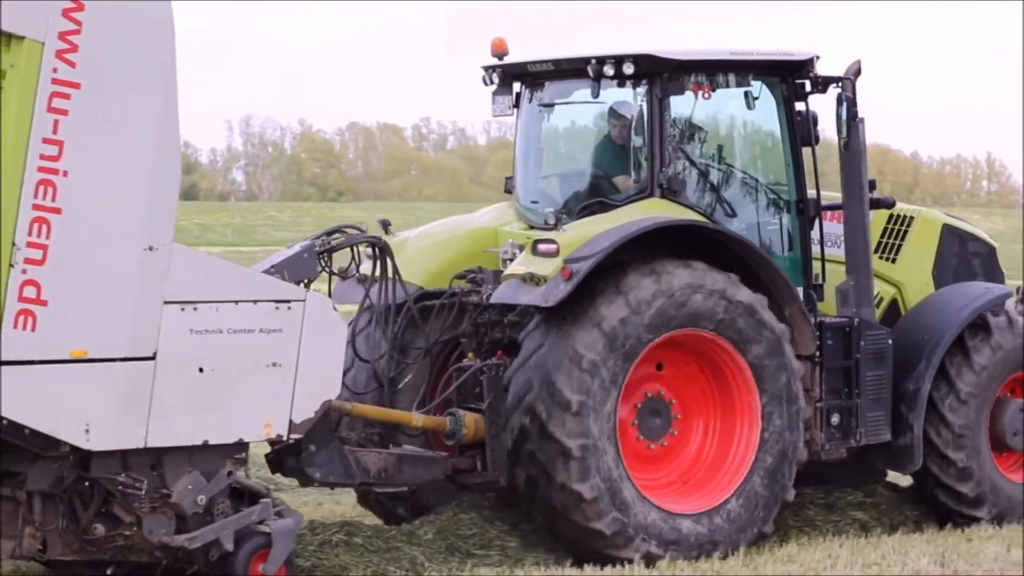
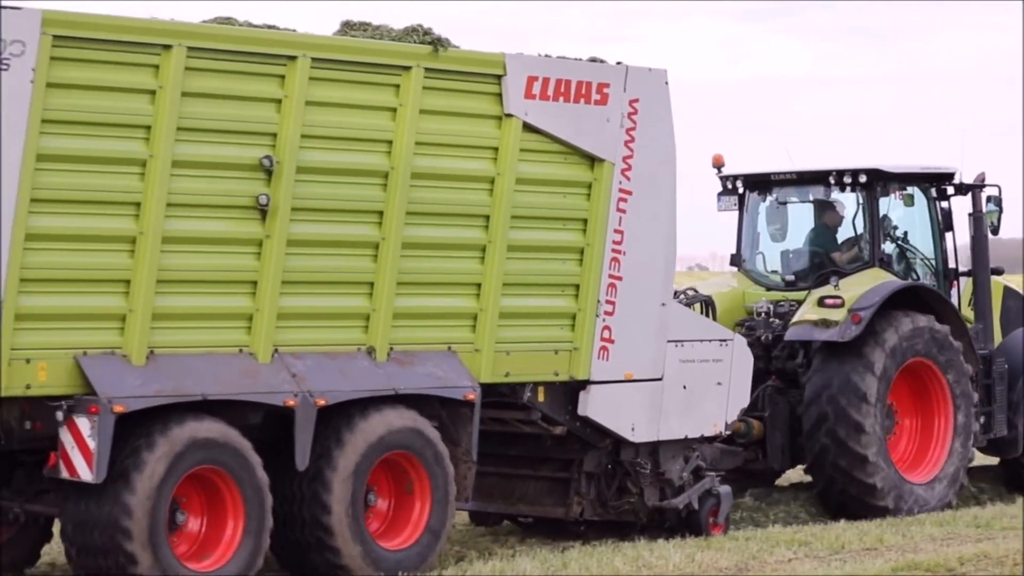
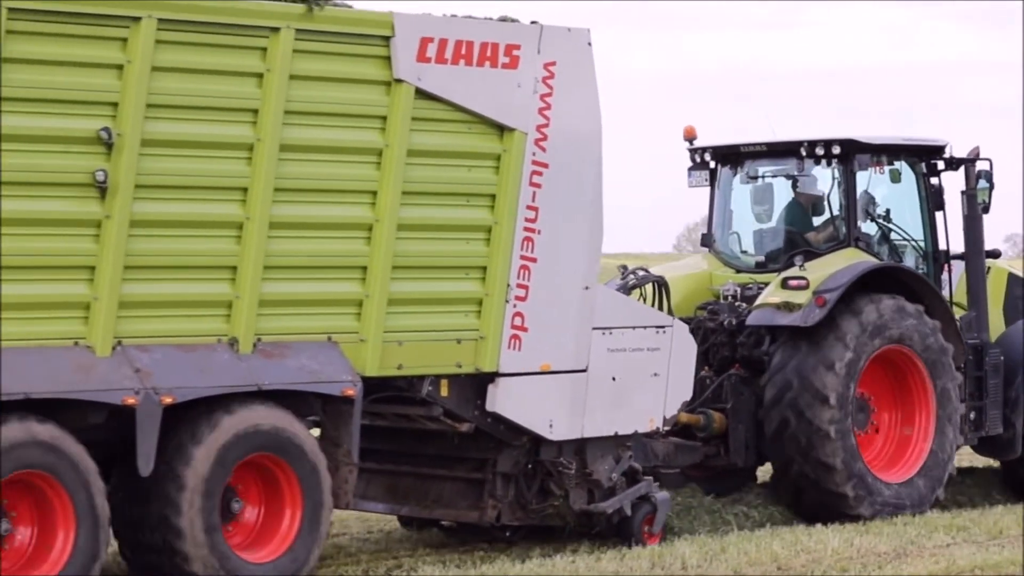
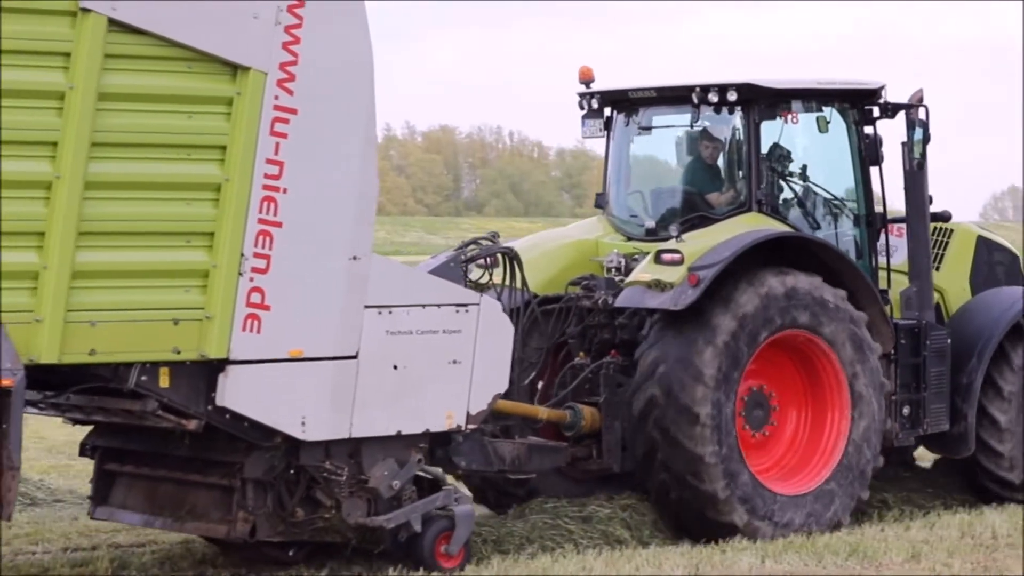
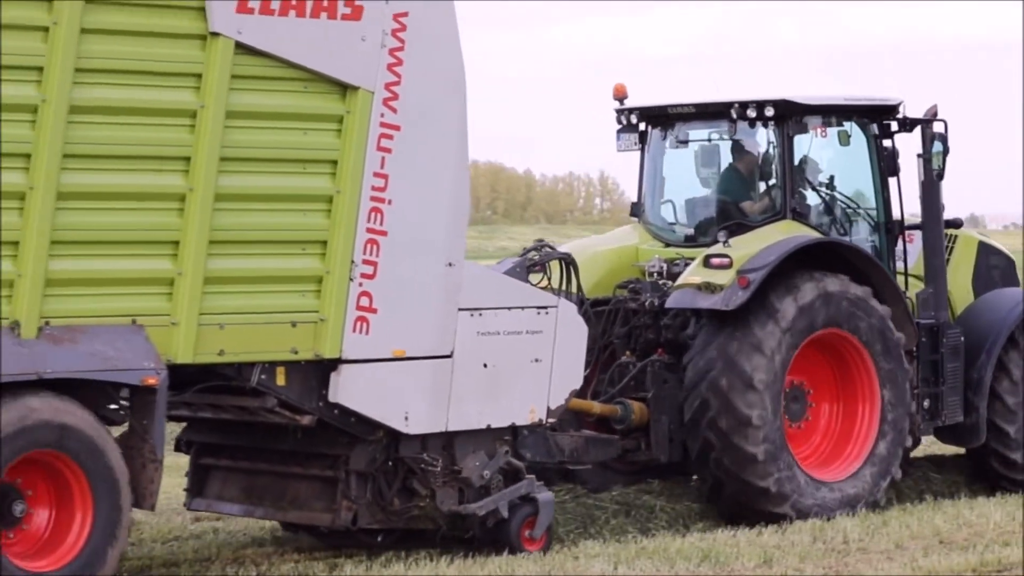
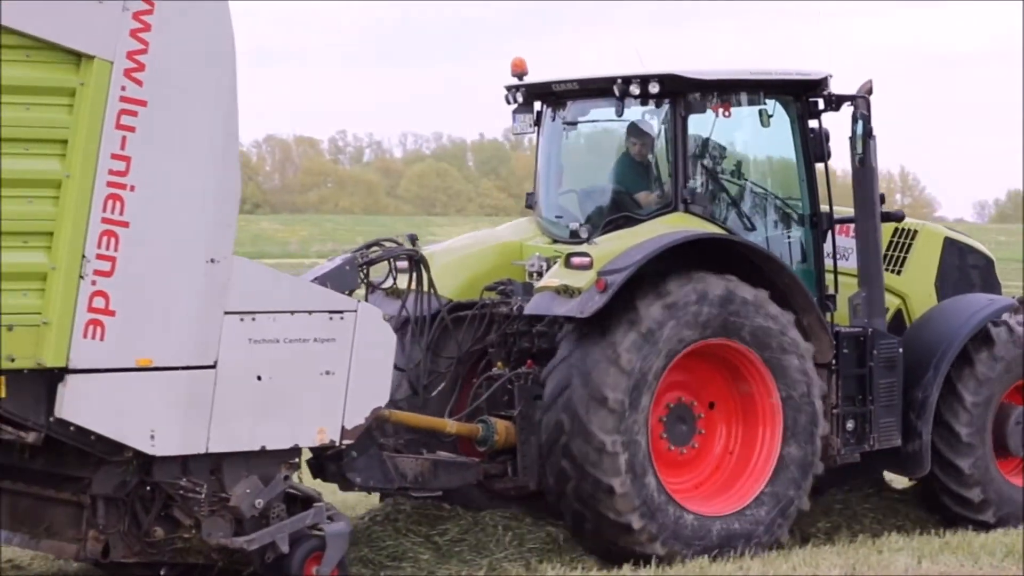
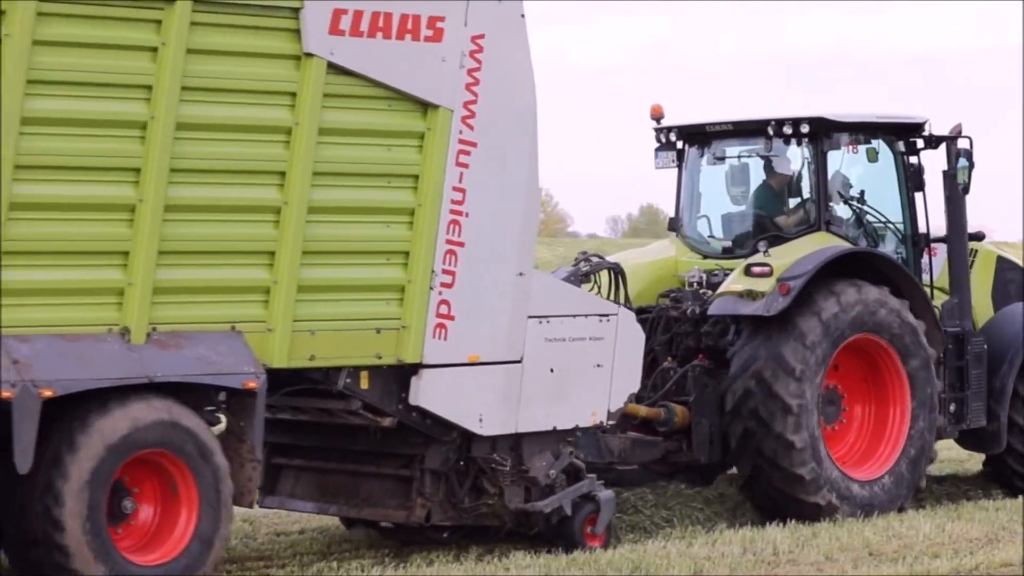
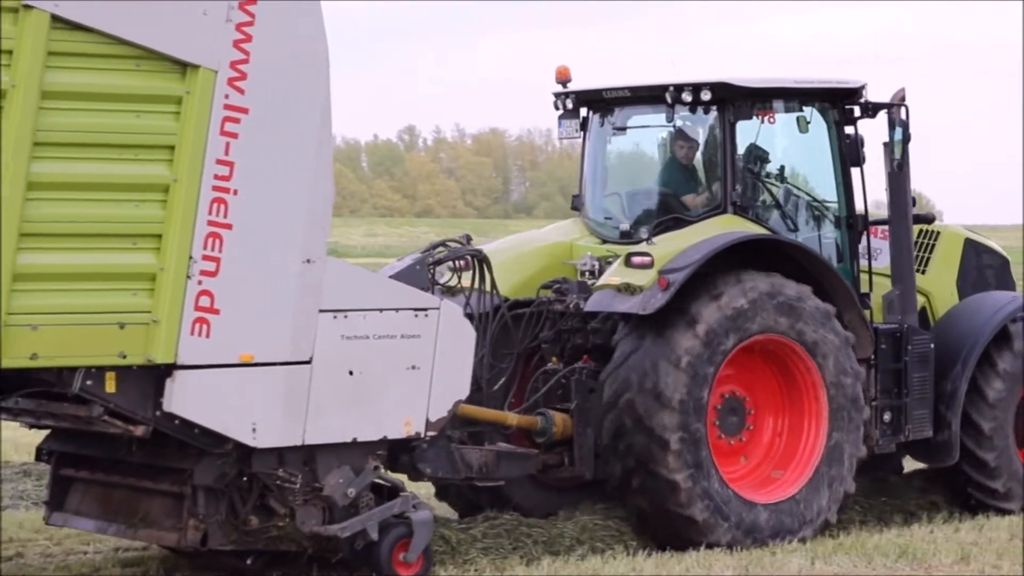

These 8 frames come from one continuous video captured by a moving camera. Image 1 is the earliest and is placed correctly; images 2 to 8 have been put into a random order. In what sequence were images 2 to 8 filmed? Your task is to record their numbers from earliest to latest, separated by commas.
6, 8, 4, 5, 7, 3, 2
